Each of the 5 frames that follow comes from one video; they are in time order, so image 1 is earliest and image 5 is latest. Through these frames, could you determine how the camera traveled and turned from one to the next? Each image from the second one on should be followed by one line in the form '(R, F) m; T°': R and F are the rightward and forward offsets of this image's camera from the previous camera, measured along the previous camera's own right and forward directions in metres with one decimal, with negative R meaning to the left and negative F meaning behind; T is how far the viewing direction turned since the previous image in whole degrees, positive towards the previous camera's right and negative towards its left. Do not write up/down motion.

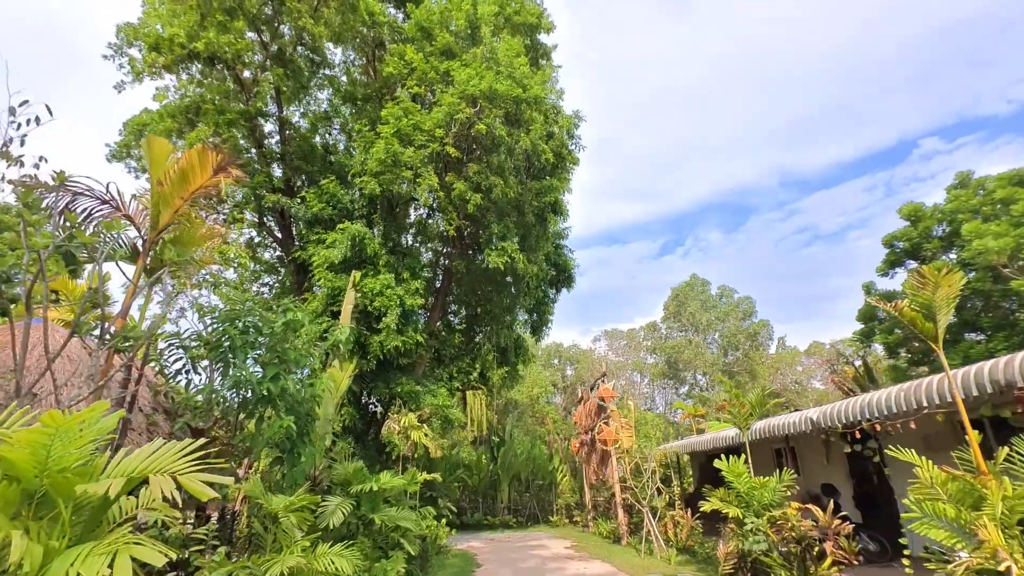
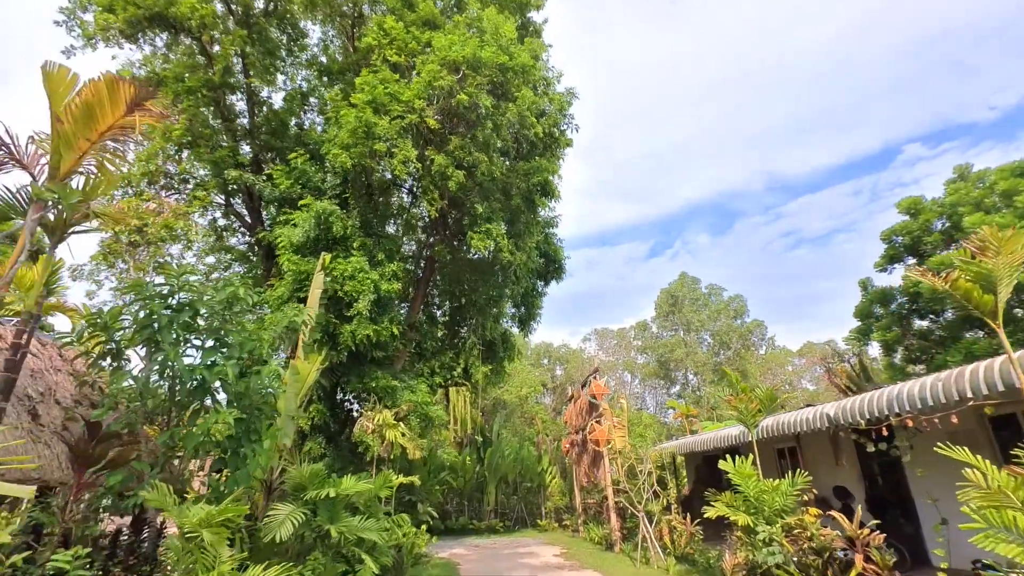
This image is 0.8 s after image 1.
(+0.1, +0.6) m; +1°
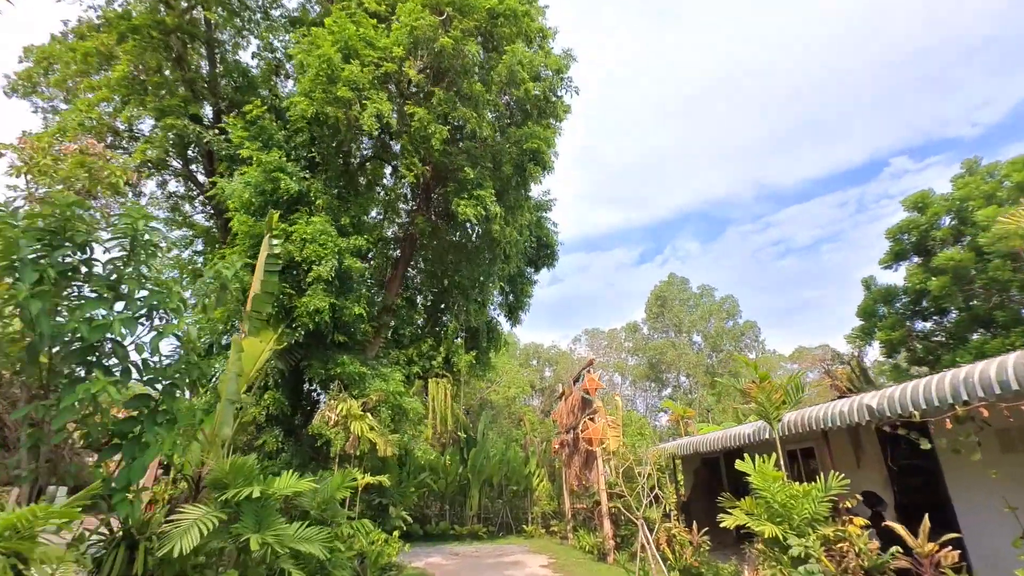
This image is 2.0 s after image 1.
(0.0, +0.8) m; +1°
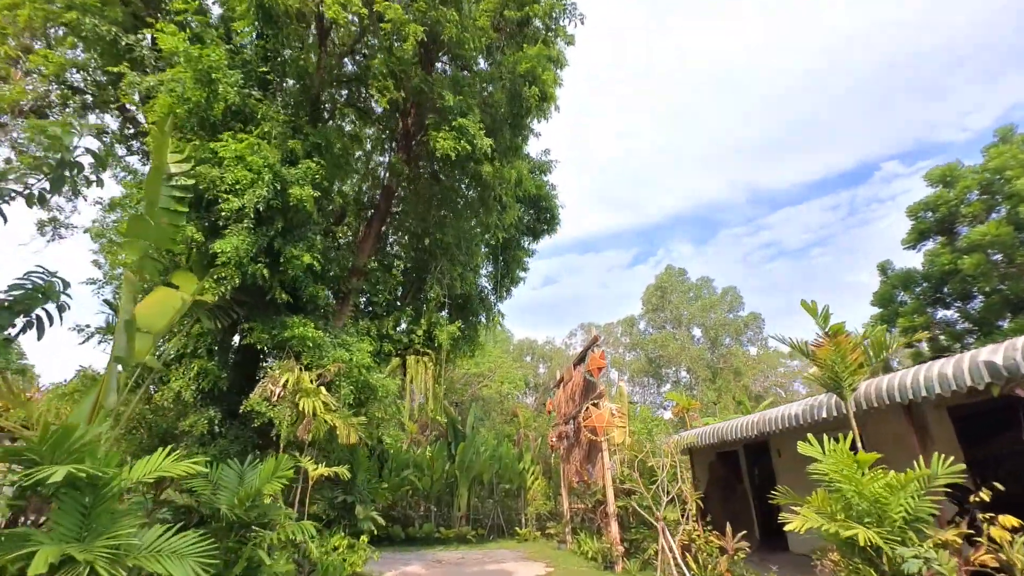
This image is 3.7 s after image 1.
(0.0, +1.2) m; +1°
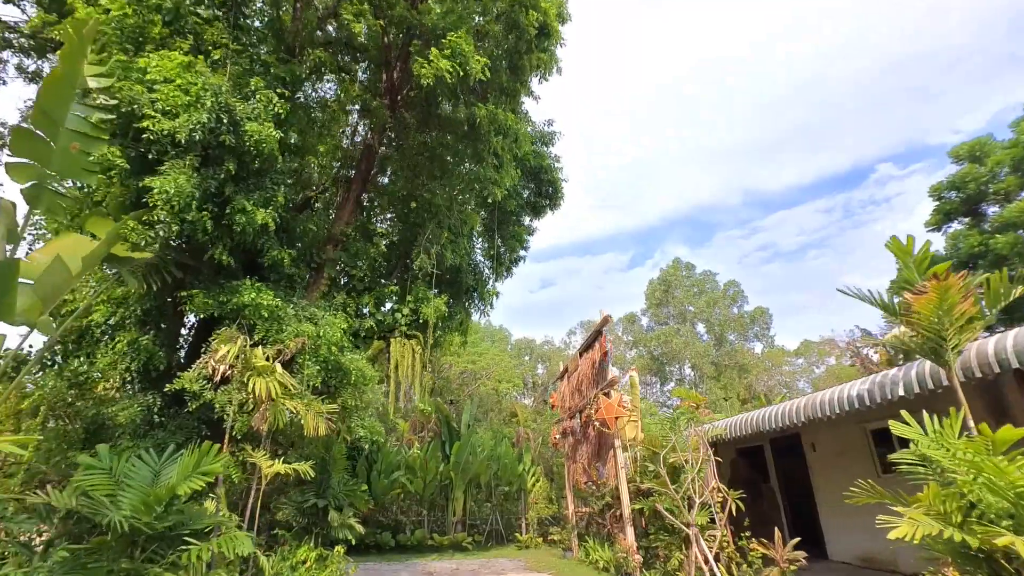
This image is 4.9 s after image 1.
(0.0, +0.9) m; 0°
